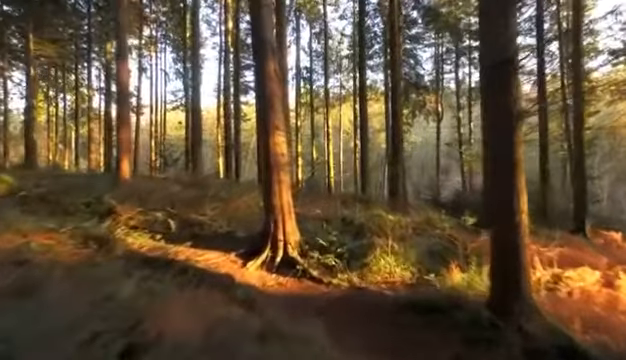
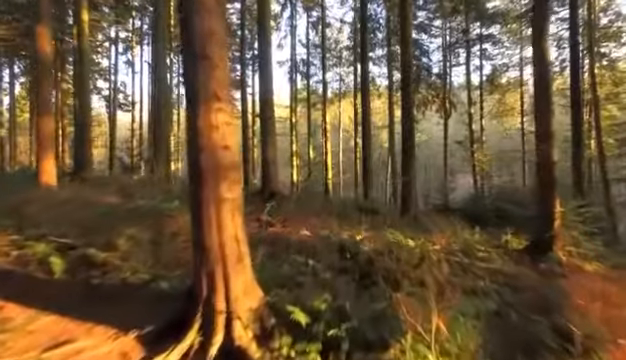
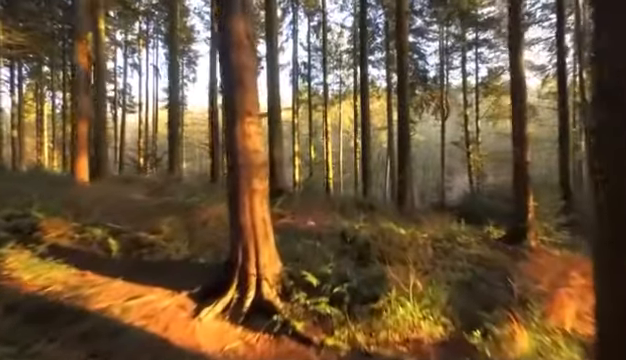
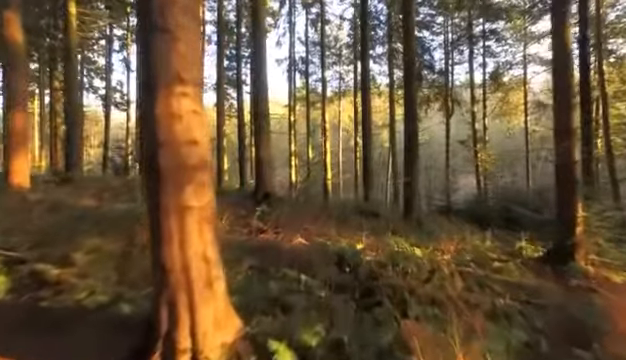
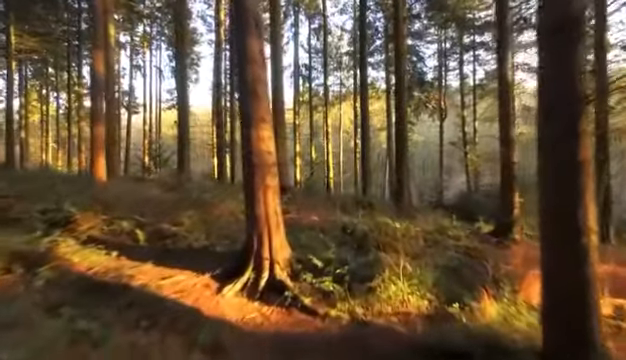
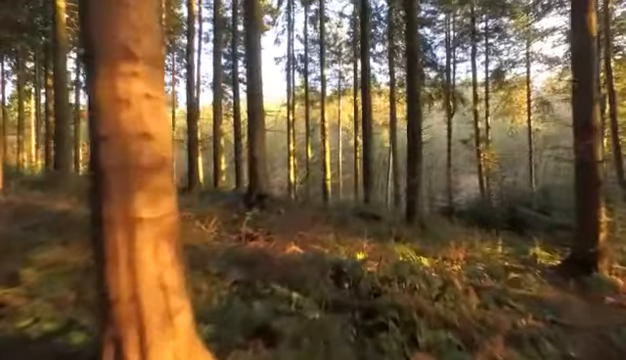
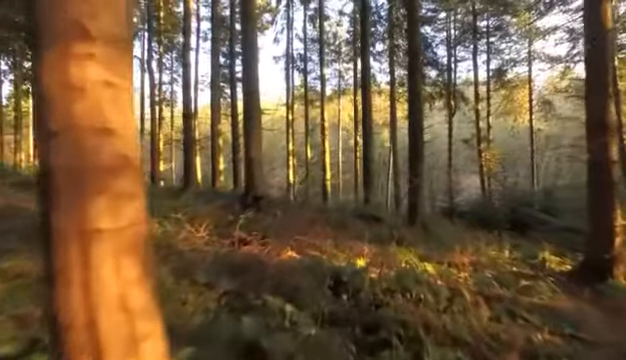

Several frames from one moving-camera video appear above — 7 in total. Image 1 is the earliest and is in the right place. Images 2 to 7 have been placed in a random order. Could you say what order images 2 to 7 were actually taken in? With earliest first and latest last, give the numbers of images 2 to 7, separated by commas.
5, 3, 2, 4, 6, 7
